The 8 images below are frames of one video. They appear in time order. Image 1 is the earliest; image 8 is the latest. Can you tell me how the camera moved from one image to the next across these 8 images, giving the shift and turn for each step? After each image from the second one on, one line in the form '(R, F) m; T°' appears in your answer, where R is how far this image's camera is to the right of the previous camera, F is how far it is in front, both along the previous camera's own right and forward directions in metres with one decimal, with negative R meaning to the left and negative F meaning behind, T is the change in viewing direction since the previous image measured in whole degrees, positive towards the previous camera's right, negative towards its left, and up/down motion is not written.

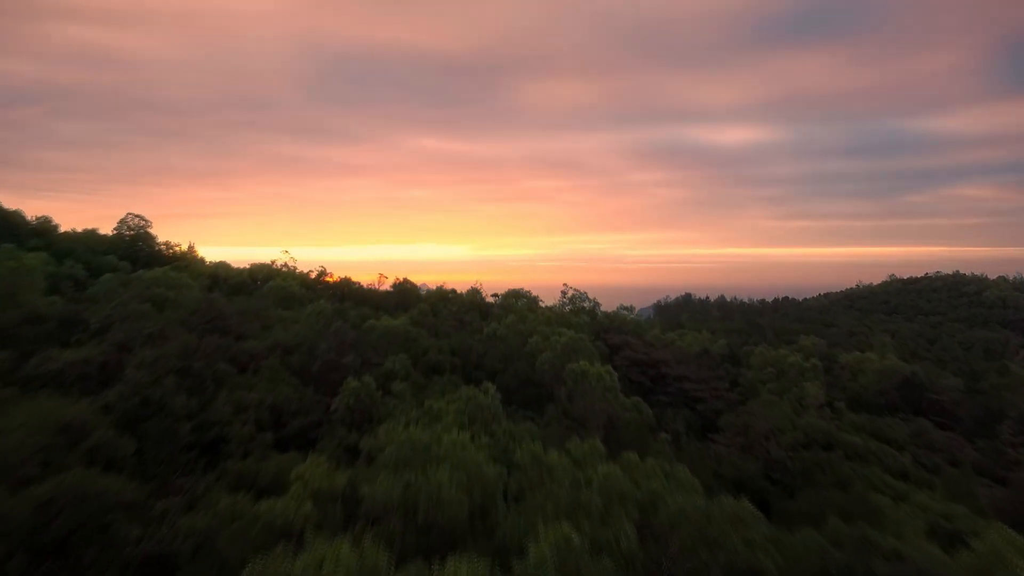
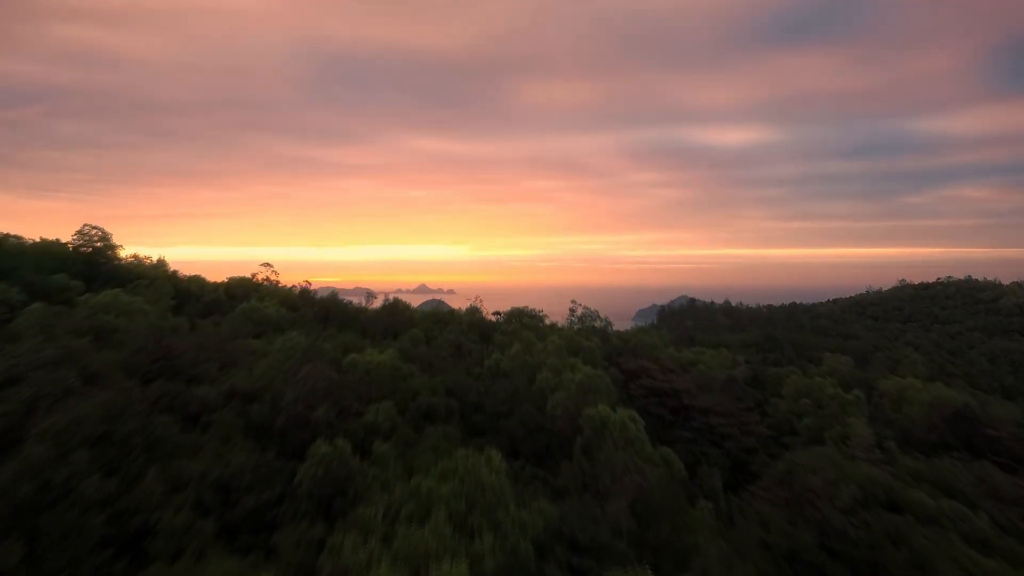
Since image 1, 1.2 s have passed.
(-0.1, +1.2) m; 0°
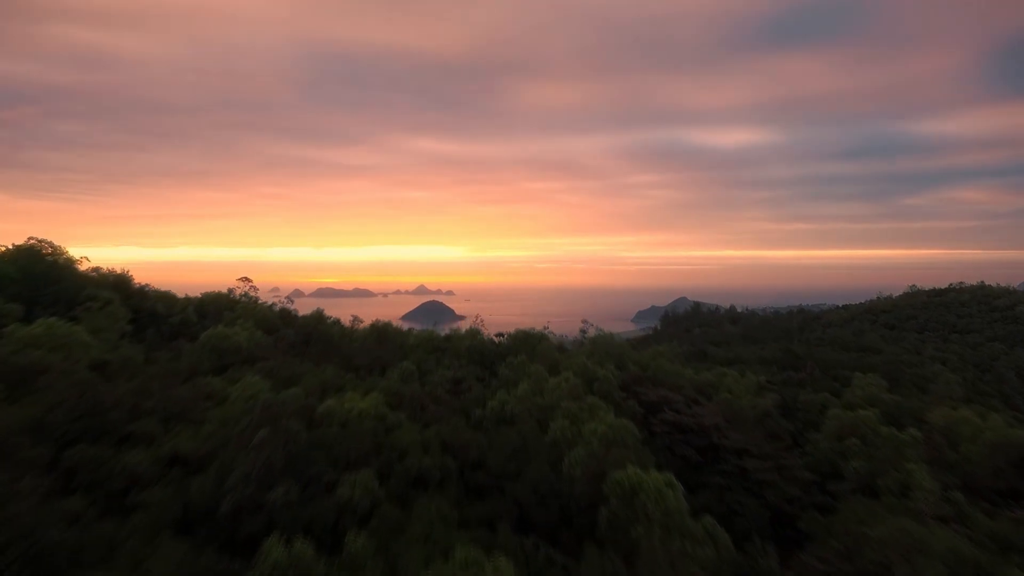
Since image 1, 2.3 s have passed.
(-0.1, +1.2) m; 0°
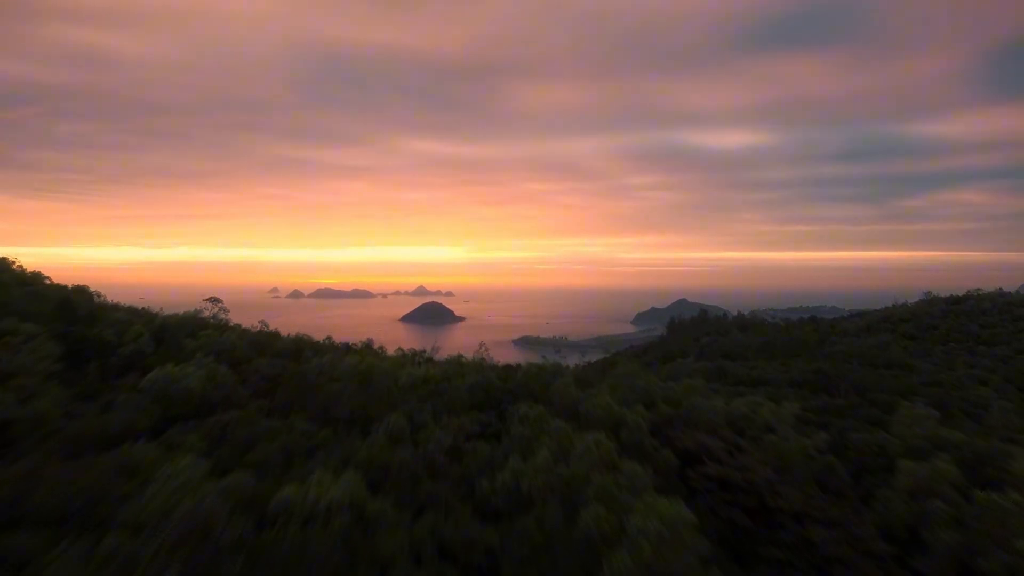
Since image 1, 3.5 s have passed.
(-0.2, +1.4) m; 0°
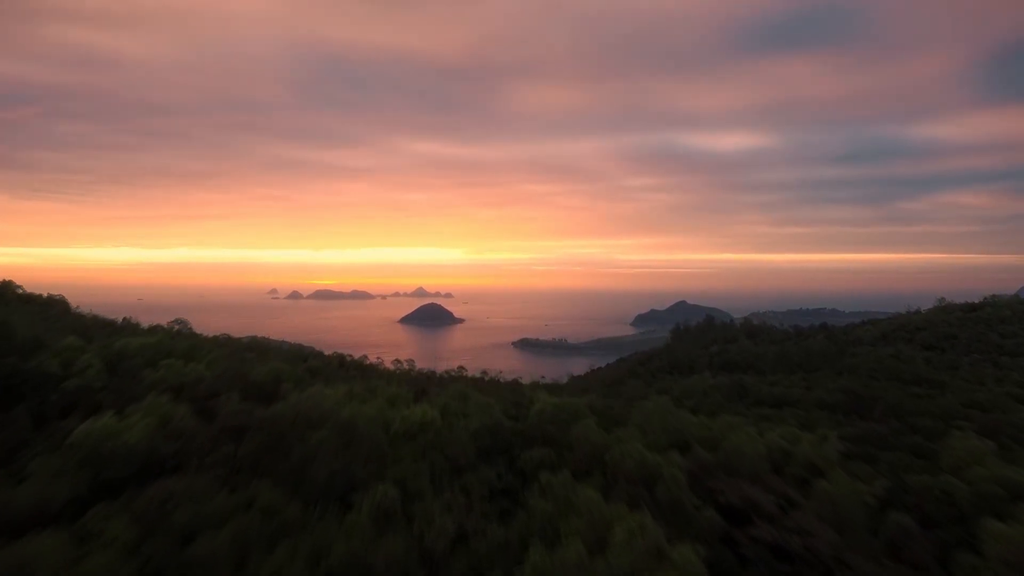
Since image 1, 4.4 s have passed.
(-0.2, +1.2) m; 0°
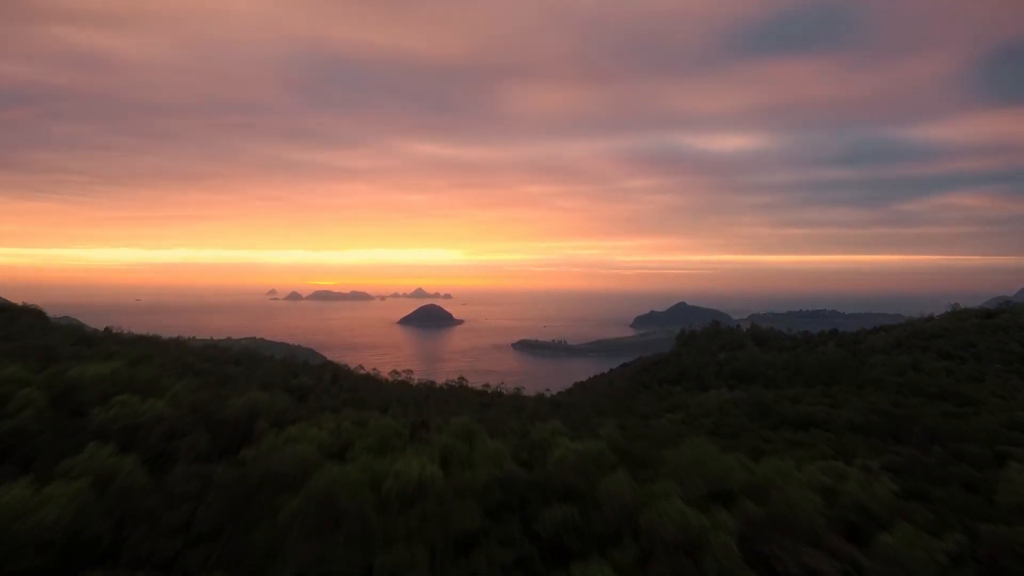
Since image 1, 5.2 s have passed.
(-0.2, +1.1) m; 0°
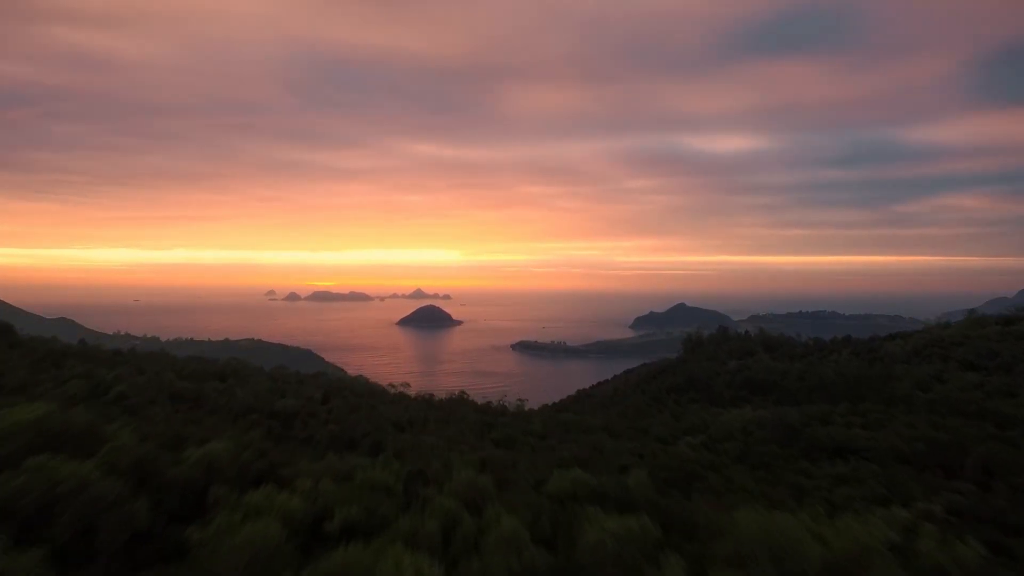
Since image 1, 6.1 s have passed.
(-0.3, +1.3) m; 0°
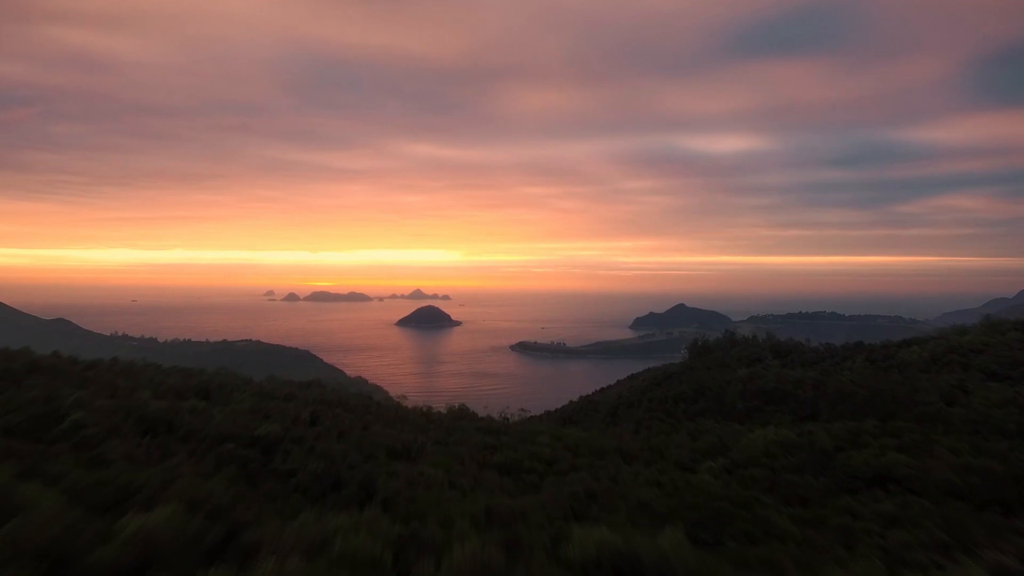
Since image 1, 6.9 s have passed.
(-0.2, +1.2) m; 0°
